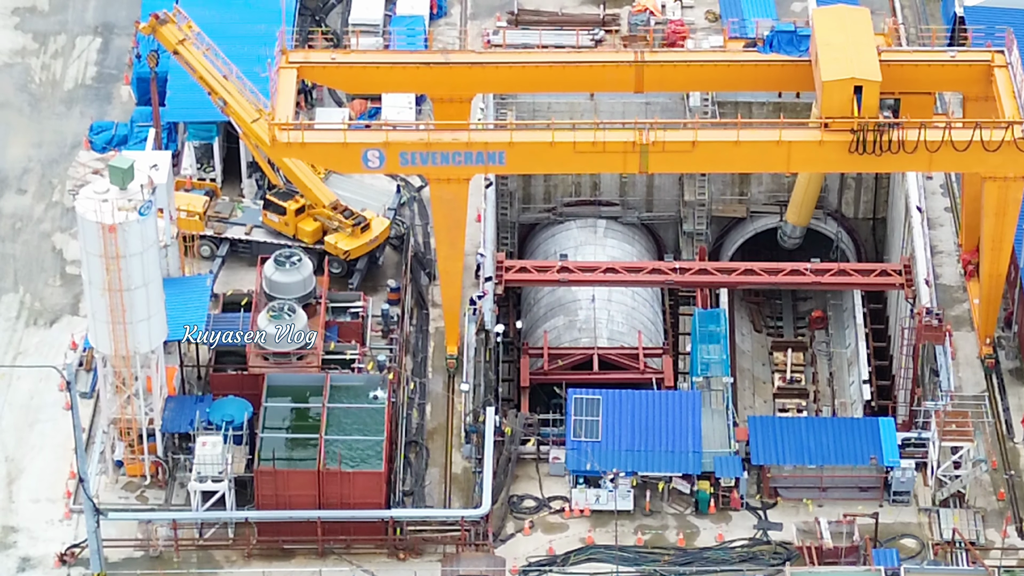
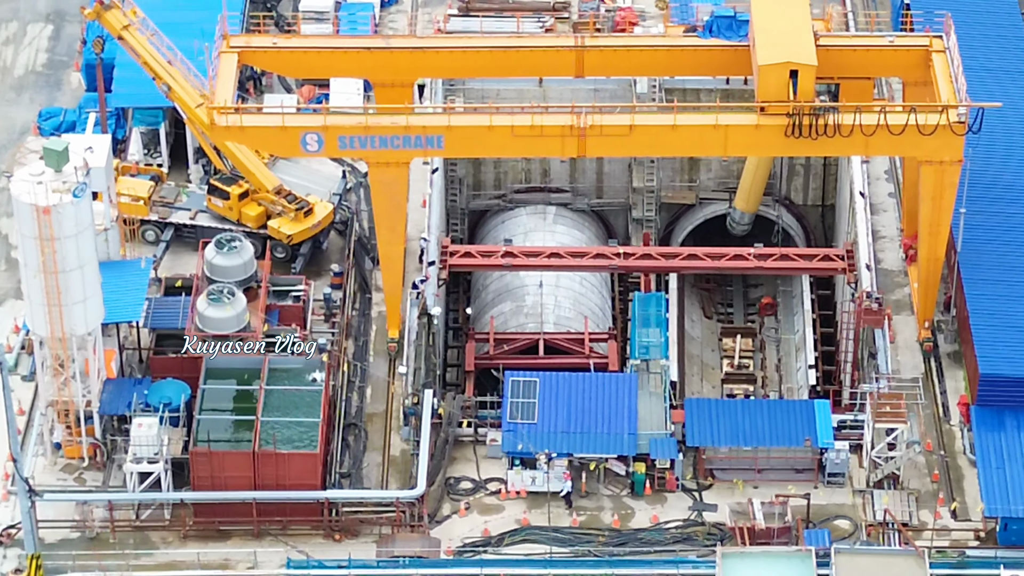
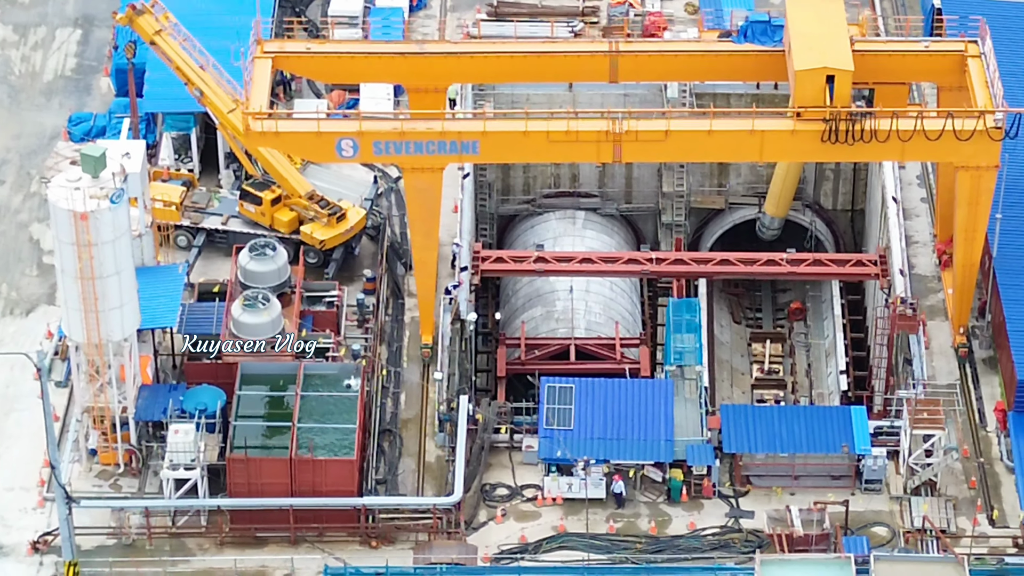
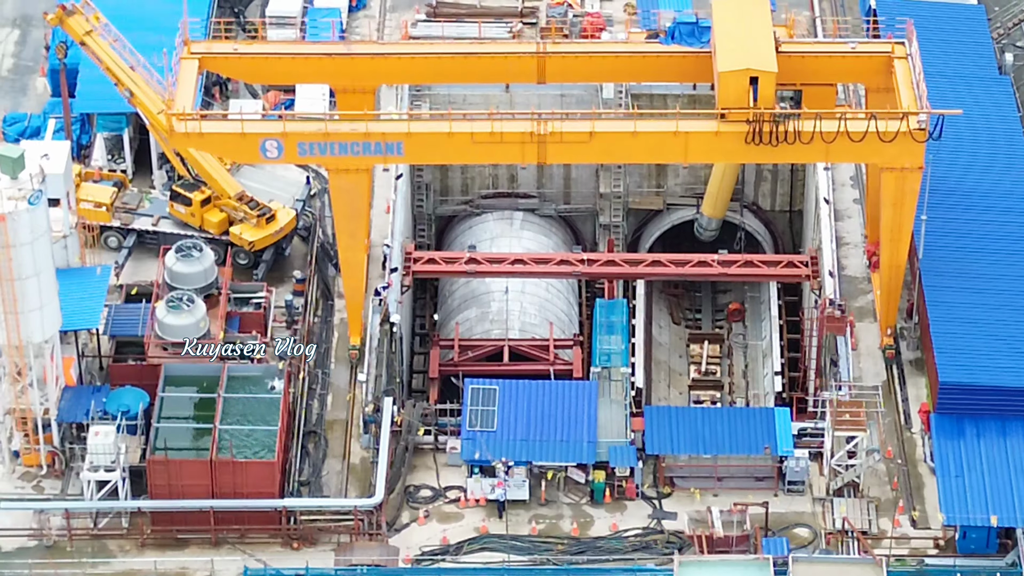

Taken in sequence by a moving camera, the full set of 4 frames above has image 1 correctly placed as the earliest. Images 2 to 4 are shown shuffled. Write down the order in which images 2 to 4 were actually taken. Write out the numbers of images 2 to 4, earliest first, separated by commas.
3, 2, 4
